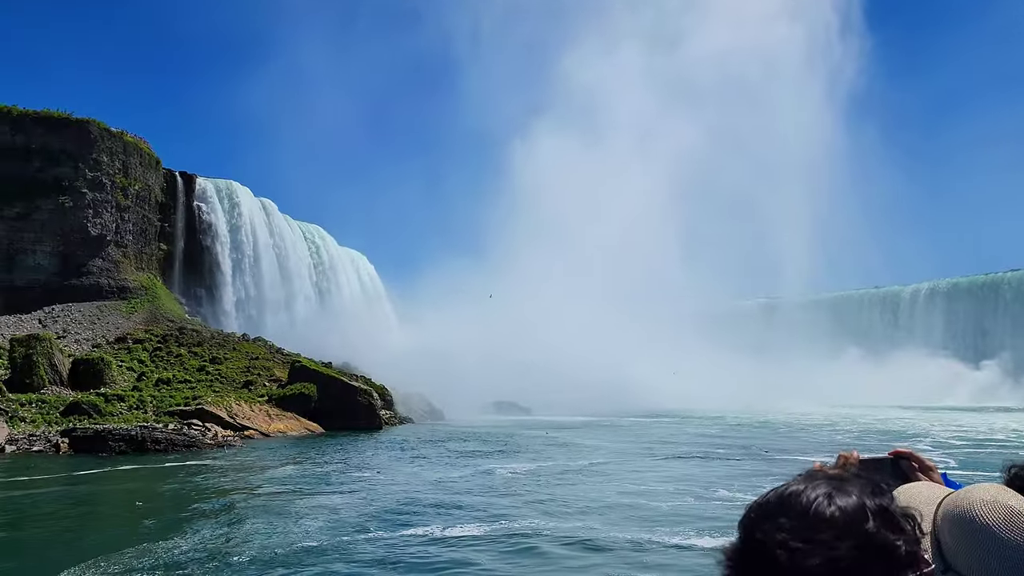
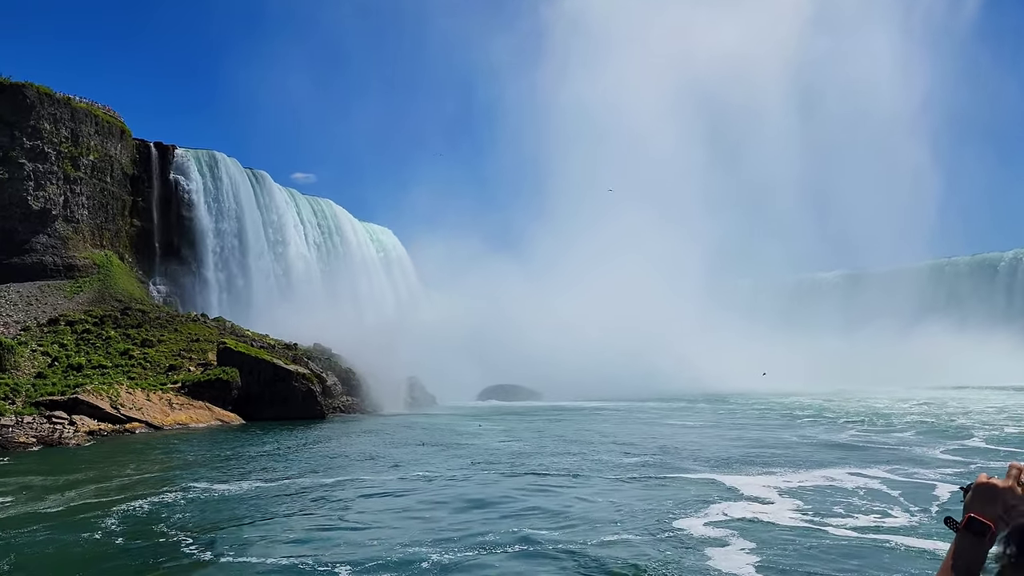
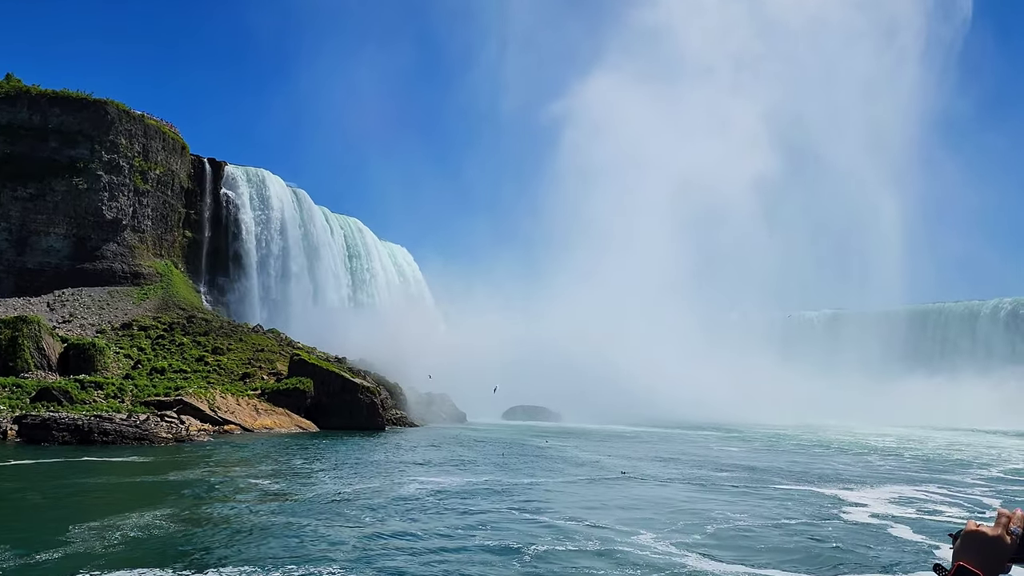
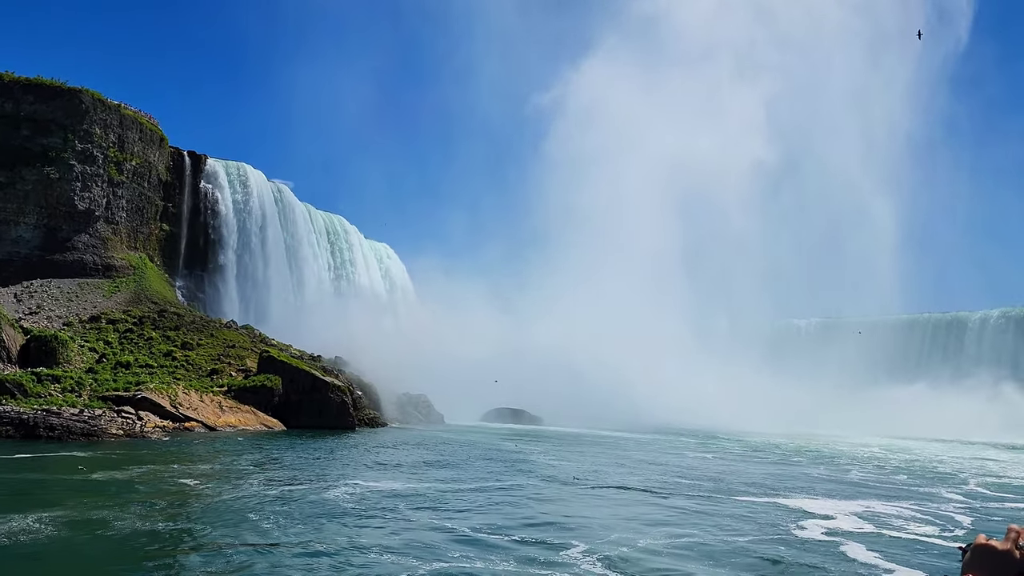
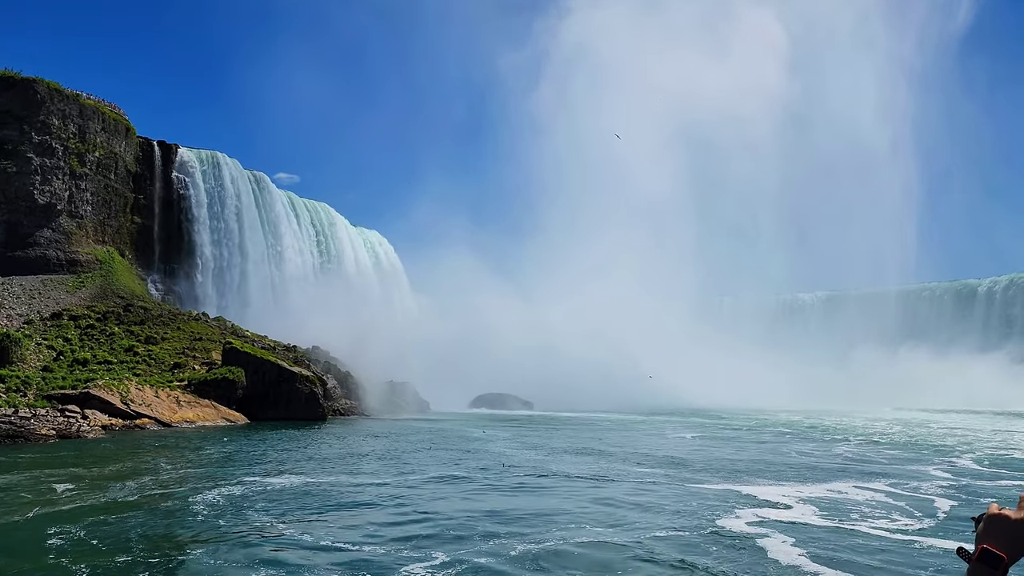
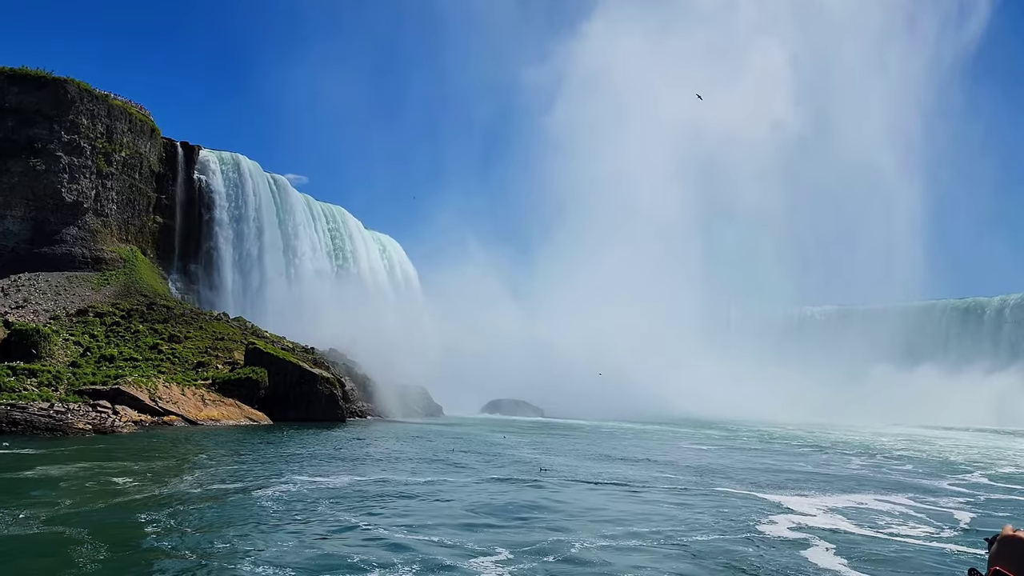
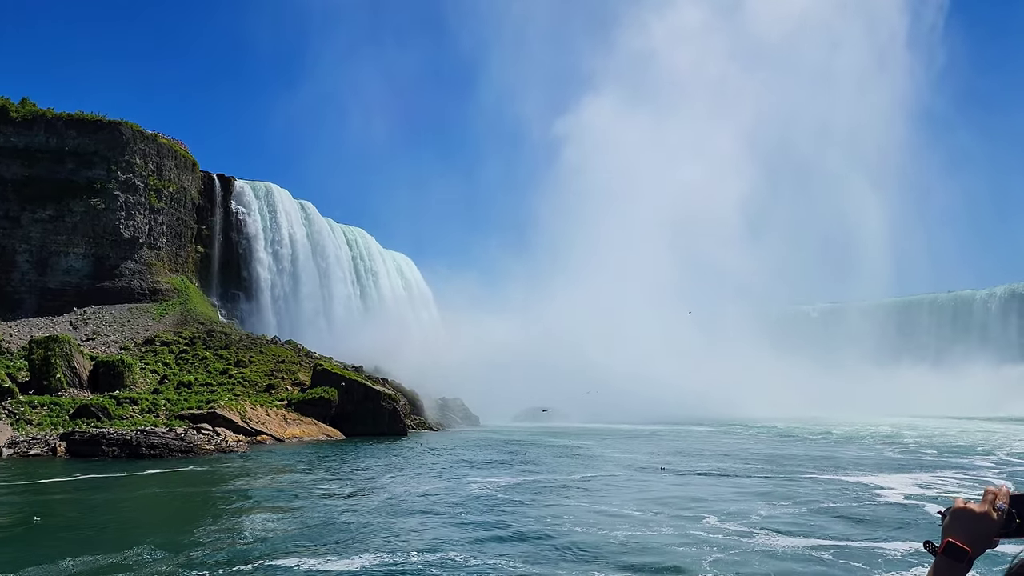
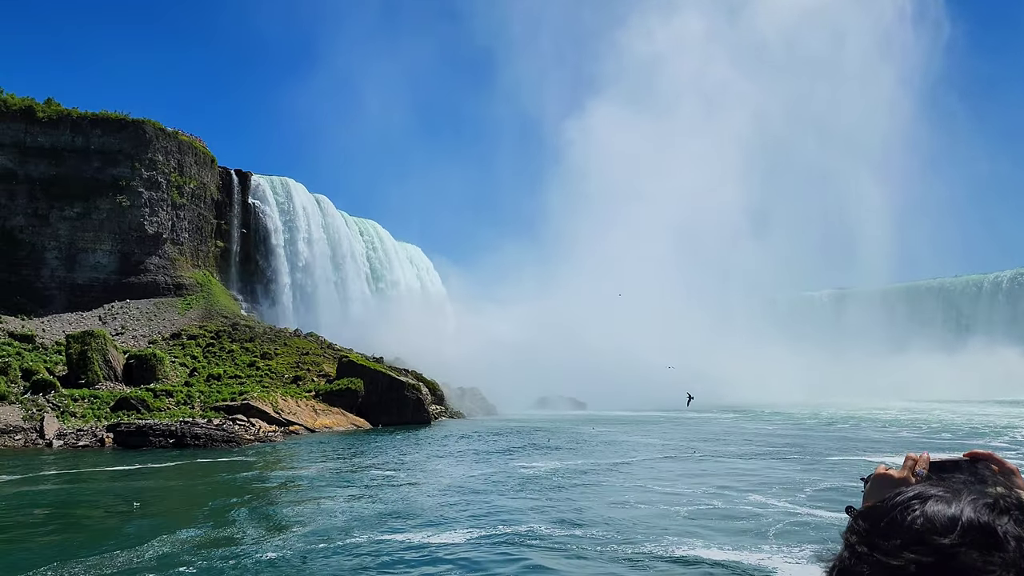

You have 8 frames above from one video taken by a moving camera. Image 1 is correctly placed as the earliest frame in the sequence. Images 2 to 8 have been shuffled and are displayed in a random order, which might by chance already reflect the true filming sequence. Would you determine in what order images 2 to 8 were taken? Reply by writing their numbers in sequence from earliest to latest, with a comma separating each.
8, 7, 3, 4, 6, 5, 2
